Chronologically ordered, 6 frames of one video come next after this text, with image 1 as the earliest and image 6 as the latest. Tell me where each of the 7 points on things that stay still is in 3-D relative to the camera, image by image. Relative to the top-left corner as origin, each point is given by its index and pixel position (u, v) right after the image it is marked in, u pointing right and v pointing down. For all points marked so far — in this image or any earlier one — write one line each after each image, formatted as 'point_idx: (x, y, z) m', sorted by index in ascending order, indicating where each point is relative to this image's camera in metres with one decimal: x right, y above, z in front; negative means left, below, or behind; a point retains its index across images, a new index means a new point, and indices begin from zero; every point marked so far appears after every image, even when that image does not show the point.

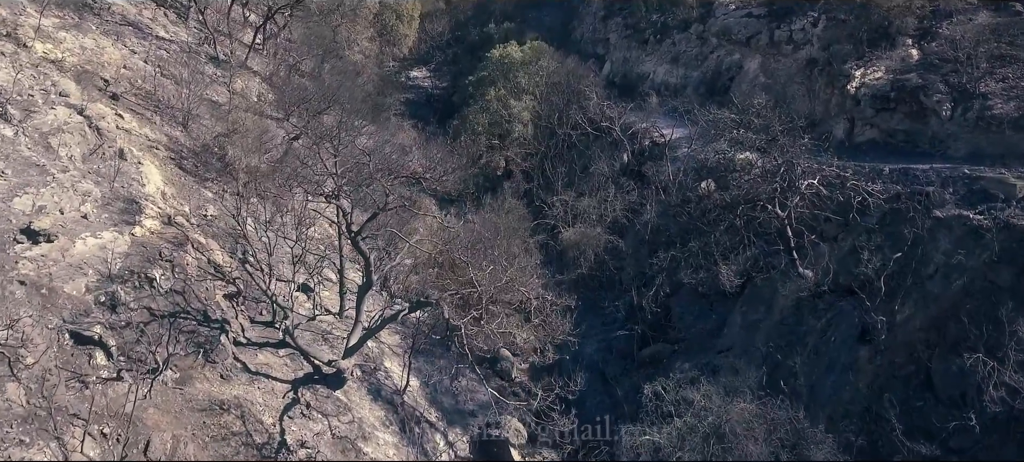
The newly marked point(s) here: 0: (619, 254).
0: (+2.3, -0.5, +18.7) m
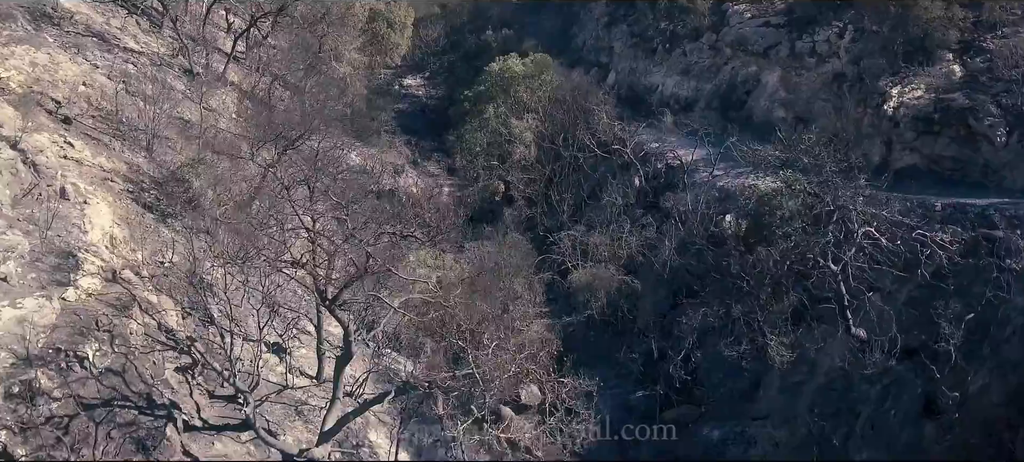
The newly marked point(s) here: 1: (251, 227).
0: (+2.4, -1.3, +16.7) m
1: (-4.4, +0.1, +14.7) m
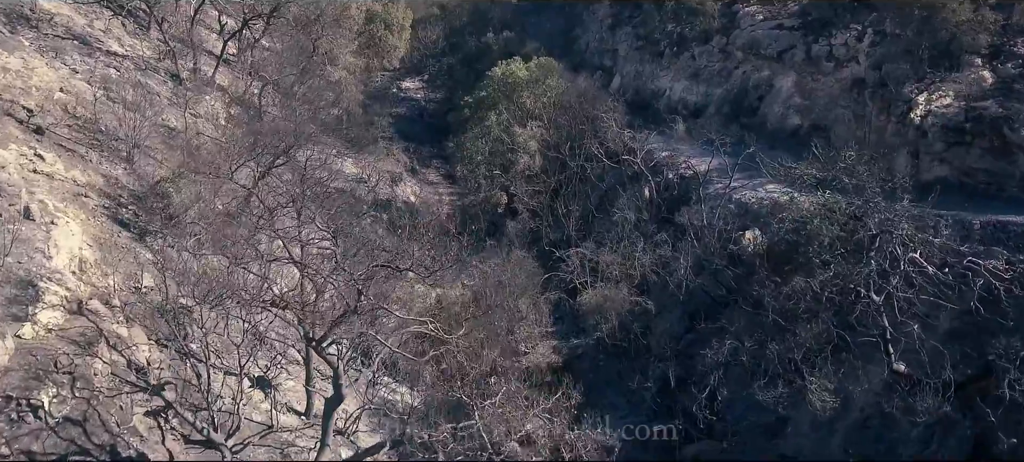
0: (+2.5, -1.6, +15.6) m
1: (-4.4, -0.2, +13.6) m
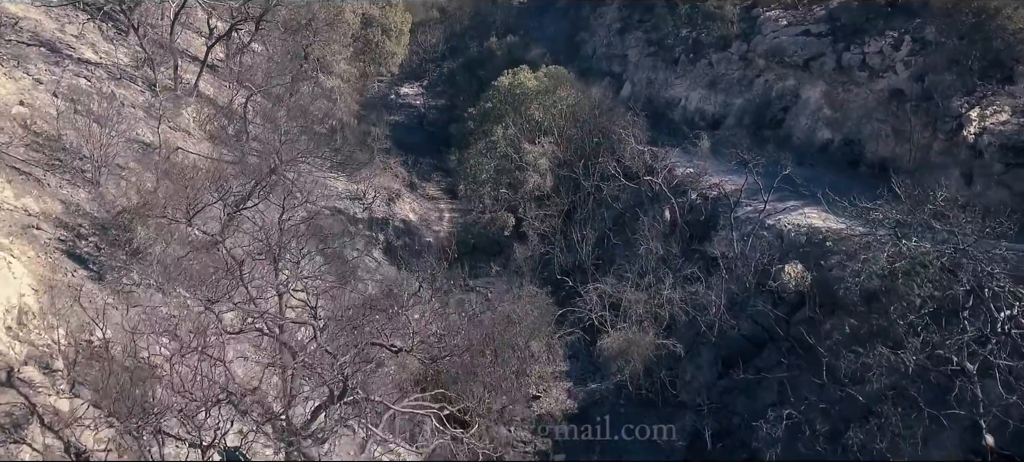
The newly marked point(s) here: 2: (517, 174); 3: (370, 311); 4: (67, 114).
0: (+2.6, -2.1, +13.9) m
1: (-4.2, -0.8, +11.9) m
2: (+0.1, +1.2, +17.9) m
3: (-2.1, -1.1, +13.0) m
4: (-7.8, +2.1, +15.2) m
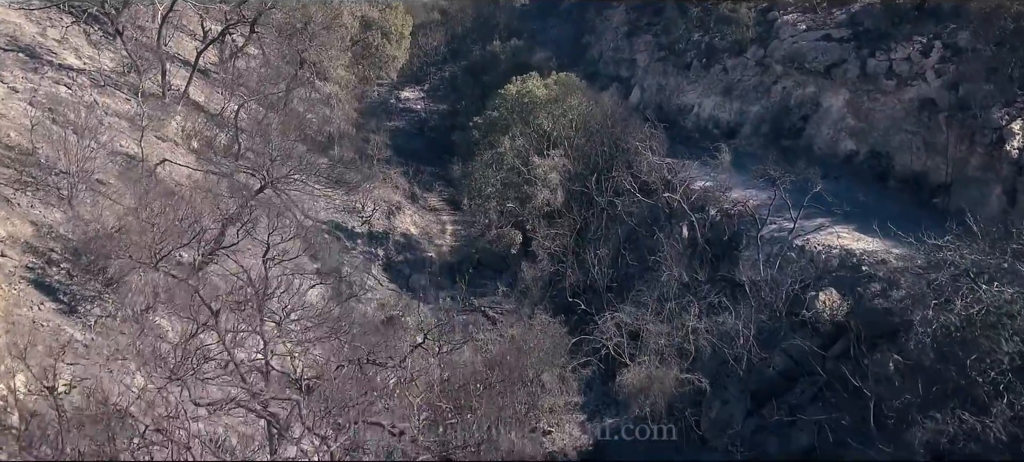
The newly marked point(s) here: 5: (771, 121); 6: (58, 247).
0: (+2.8, -2.5, +12.8) m
1: (-4.0, -1.1, +10.8) m
2: (+0.3, +0.8, +16.8) m
3: (-2.0, -1.4, +11.9) m
4: (-7.7, +1.7, +14.1) m
5: (+6.0, +2.4, +19.5) m
6: (-6.2, -0.3, +11.8) m
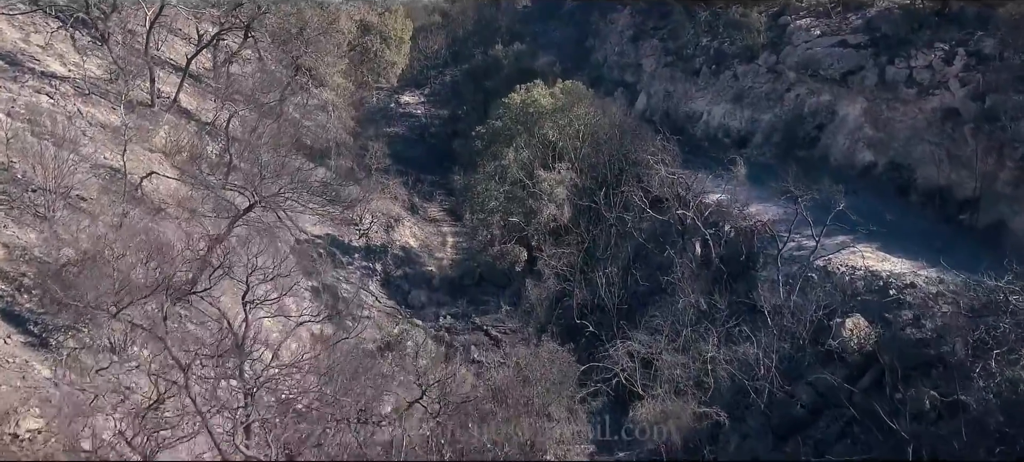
0: (+2.9, -2.8, +12.0) m
1: (-3.9, -1.4, +10.0) m
2: (+0.4, +0.5, +16.0) m
3: (-1.9, -1.7, +11.1) m
4: (-7.6, +1.4, +13.3) m
5: (+6.1, +2.1, +18.7) m
6: (-6.1, -0.6, +11.0) m
